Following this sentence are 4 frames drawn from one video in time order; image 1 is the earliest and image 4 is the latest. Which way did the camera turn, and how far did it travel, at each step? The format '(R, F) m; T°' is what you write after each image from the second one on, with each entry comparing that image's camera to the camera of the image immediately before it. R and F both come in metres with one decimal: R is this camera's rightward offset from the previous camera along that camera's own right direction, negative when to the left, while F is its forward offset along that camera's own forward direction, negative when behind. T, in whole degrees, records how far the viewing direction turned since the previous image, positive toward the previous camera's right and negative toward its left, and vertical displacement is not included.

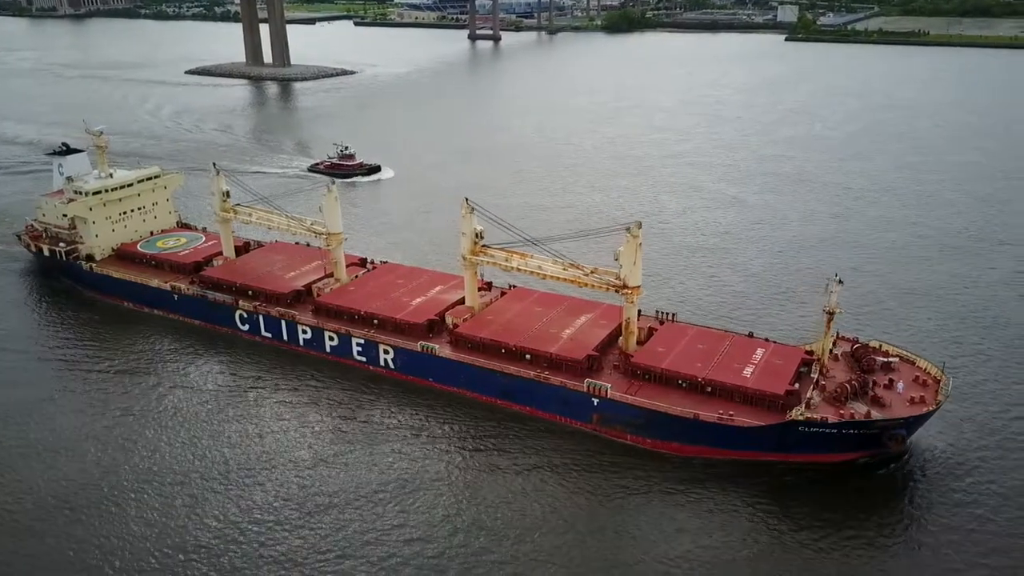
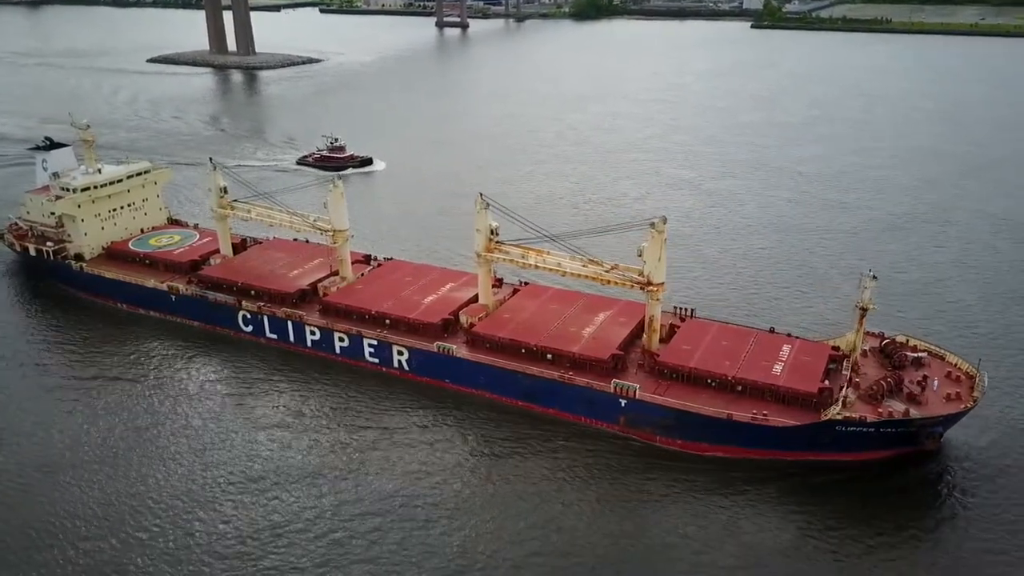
(-1.4, +0.7) m; +2°
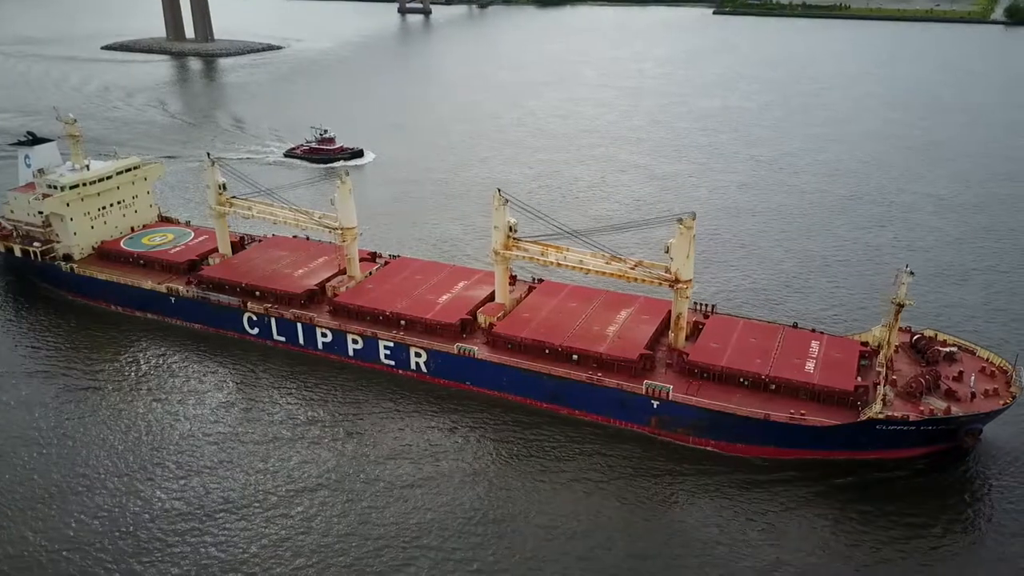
(-1.6, +0.7) m; +2°
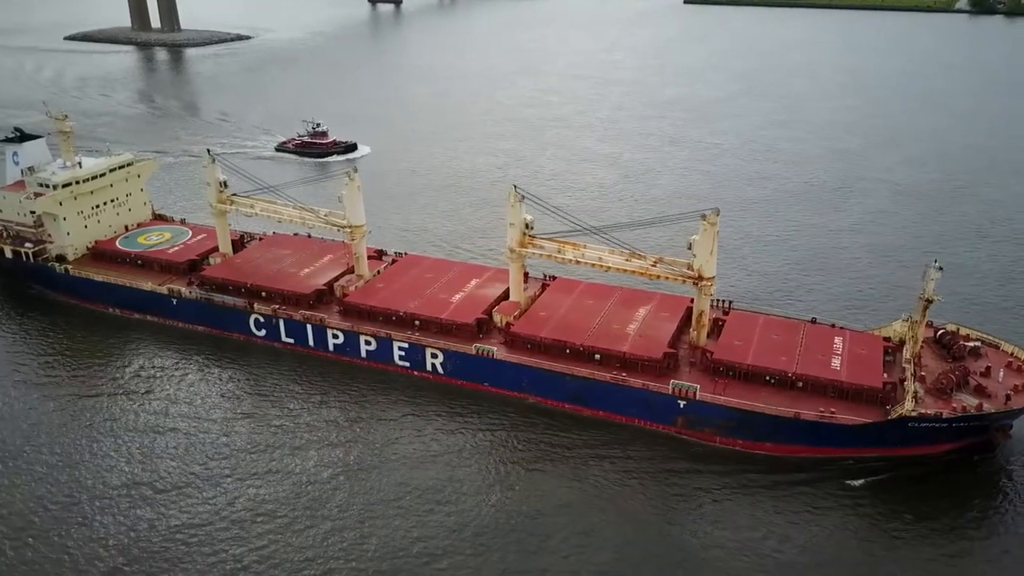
(-1.2, +0.5) m; +2°
